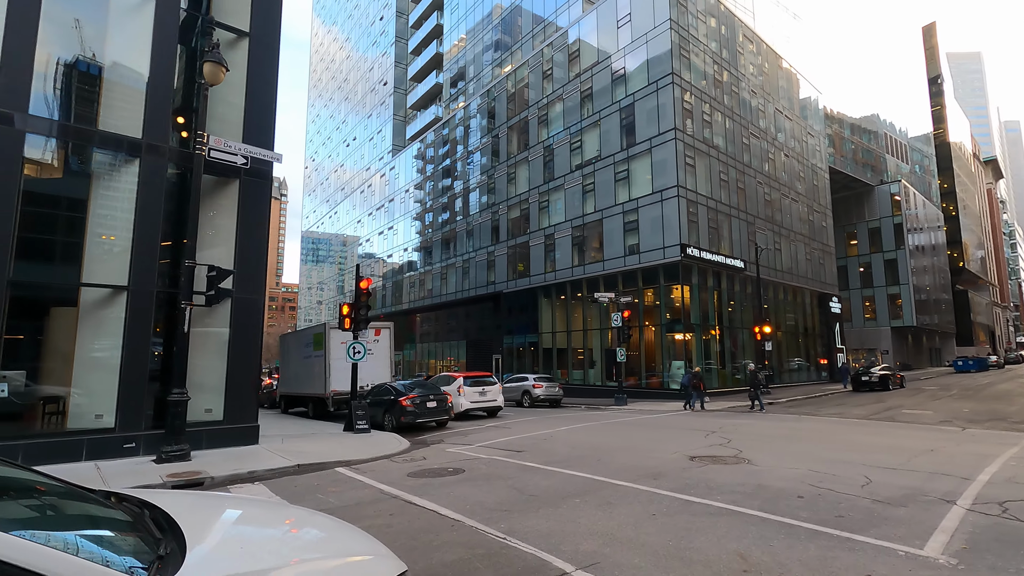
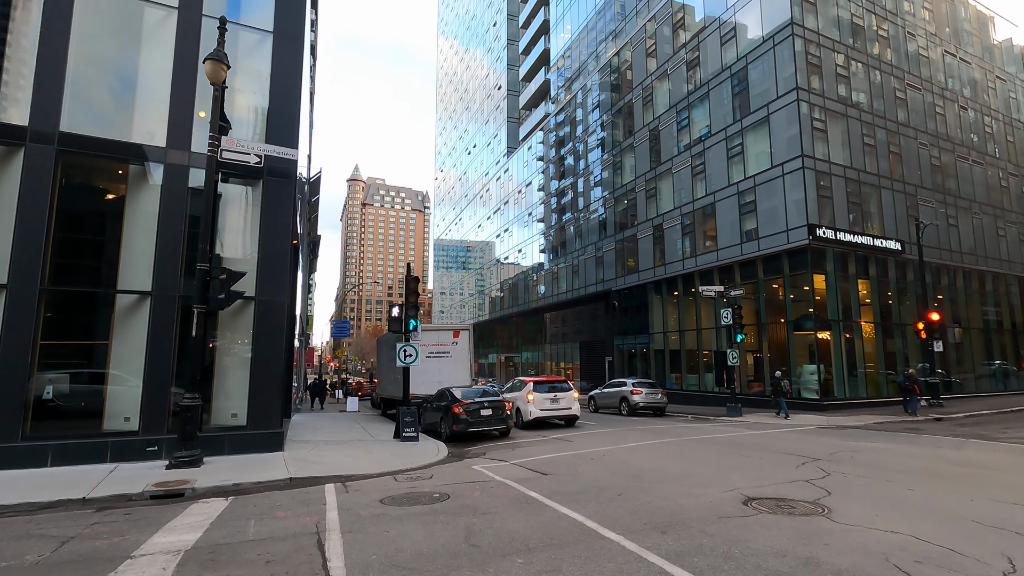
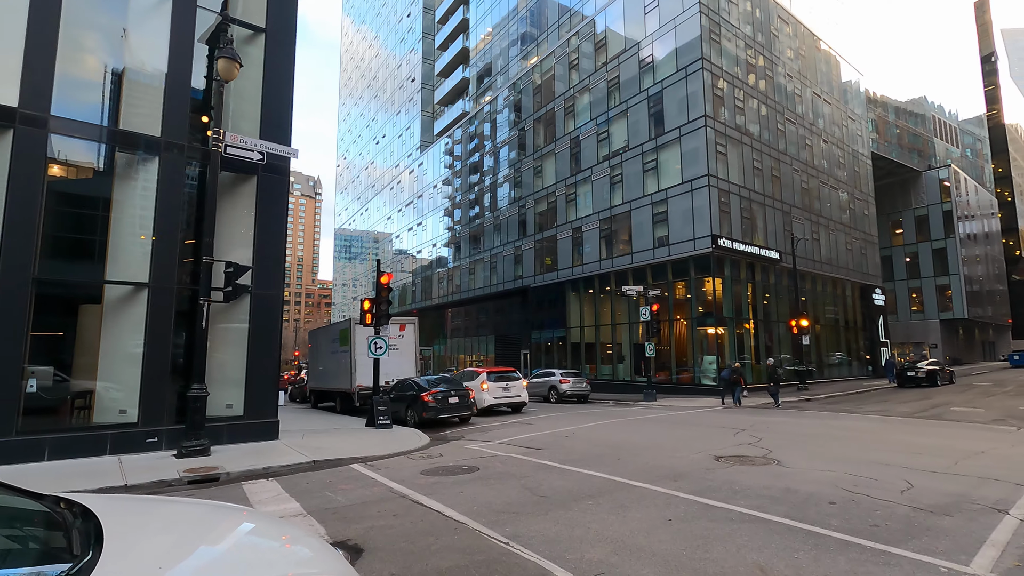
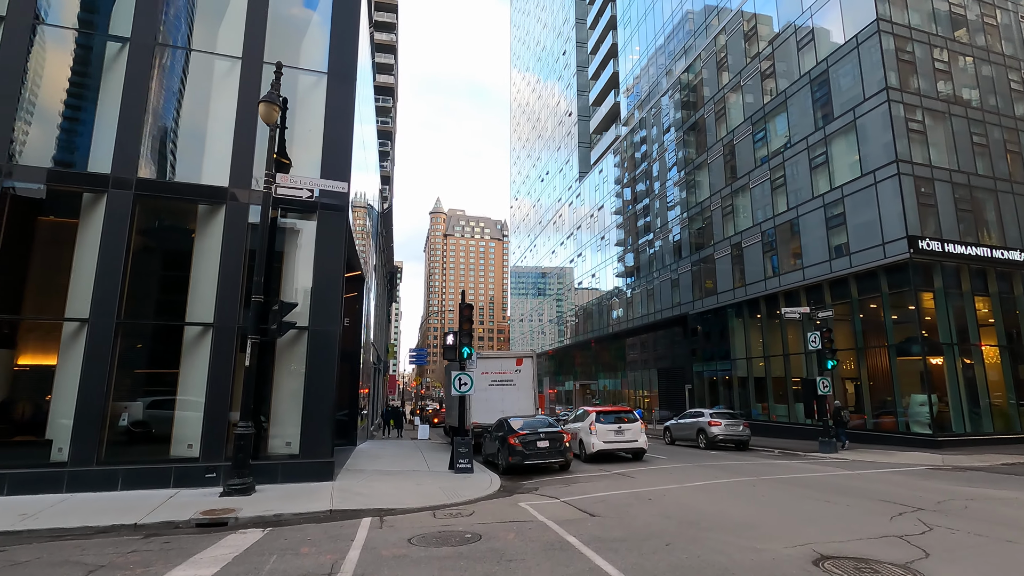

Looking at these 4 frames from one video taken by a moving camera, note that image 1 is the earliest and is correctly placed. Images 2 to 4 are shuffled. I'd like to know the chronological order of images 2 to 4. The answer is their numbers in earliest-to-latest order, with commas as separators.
3, 2, 4
